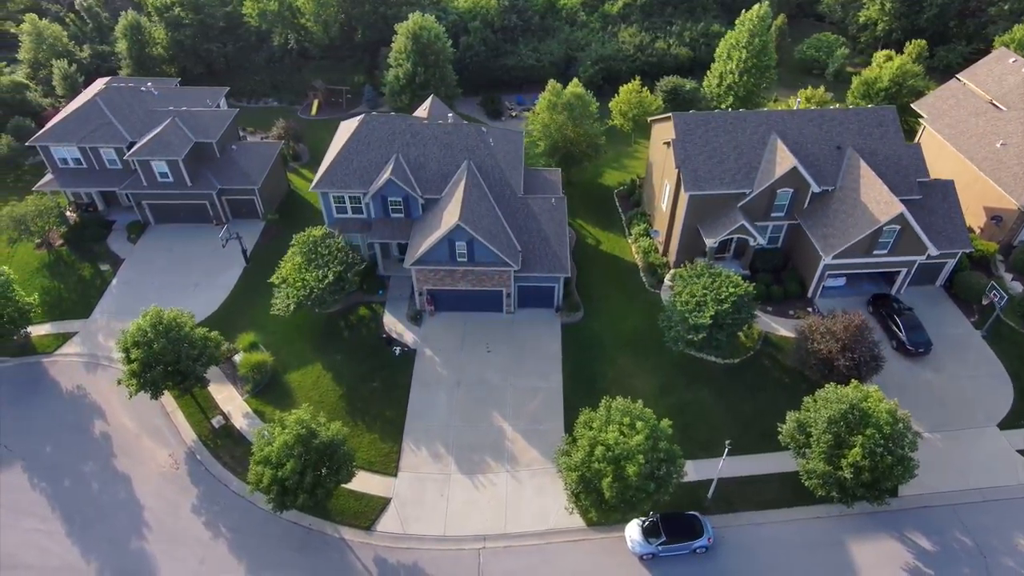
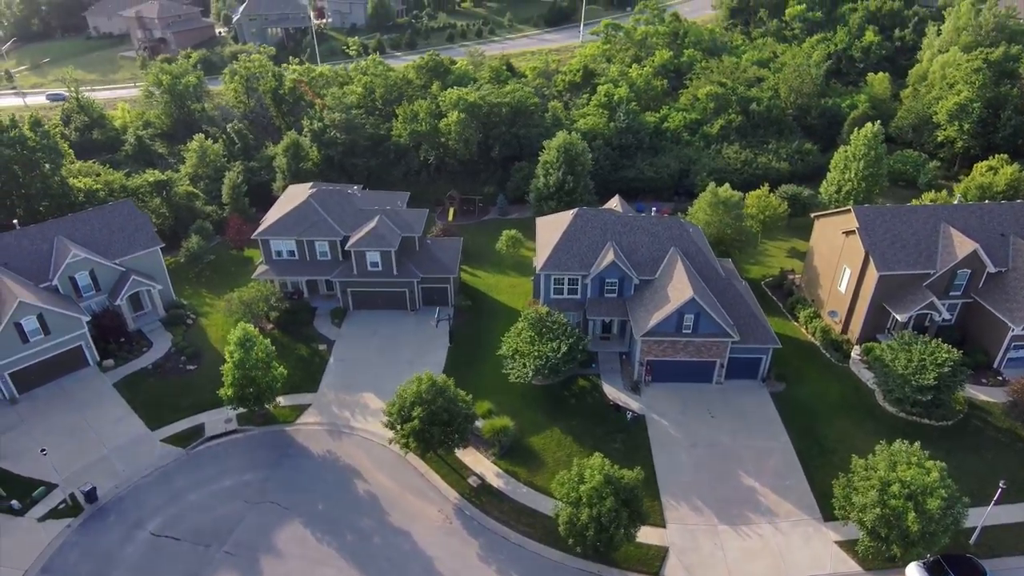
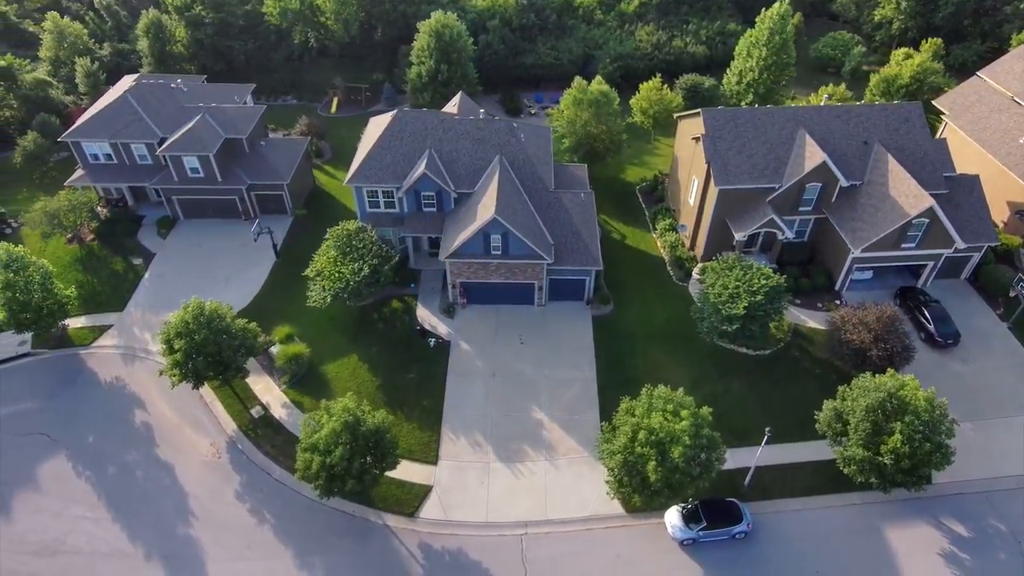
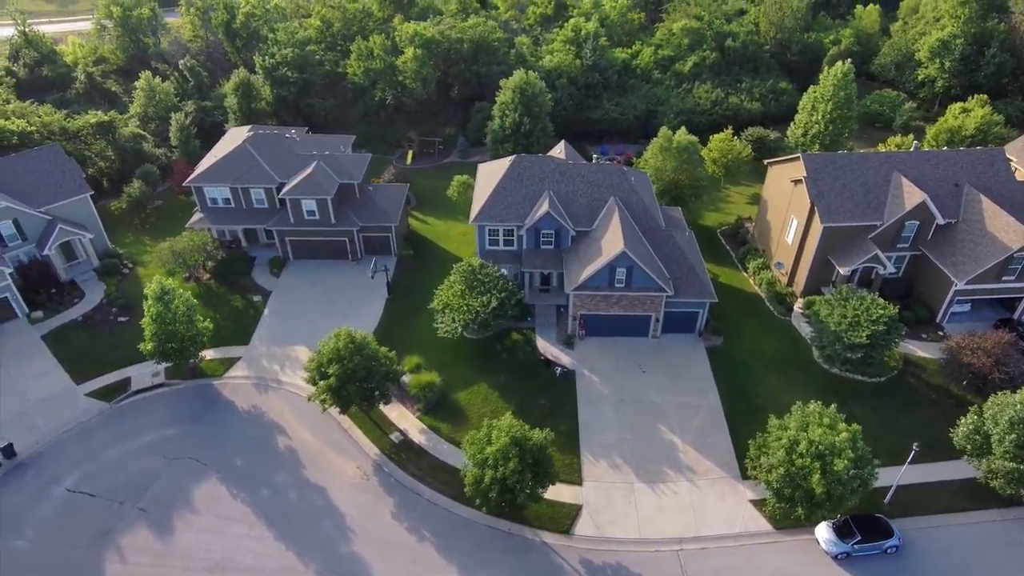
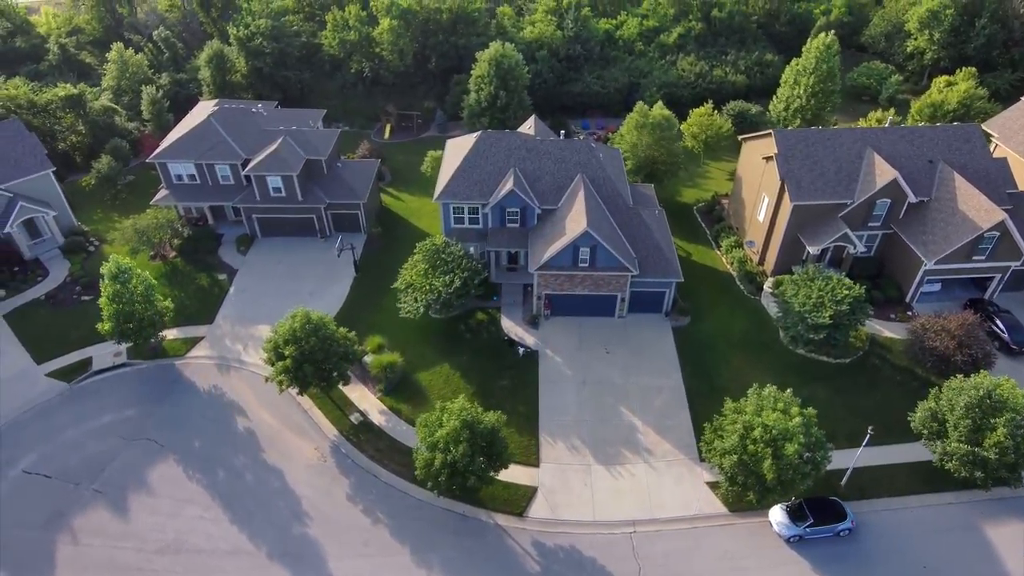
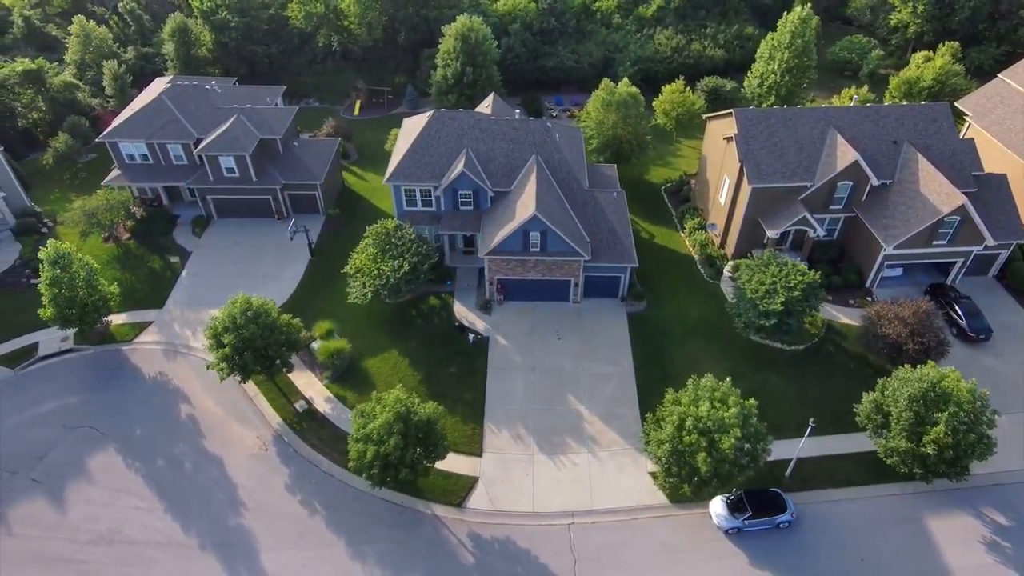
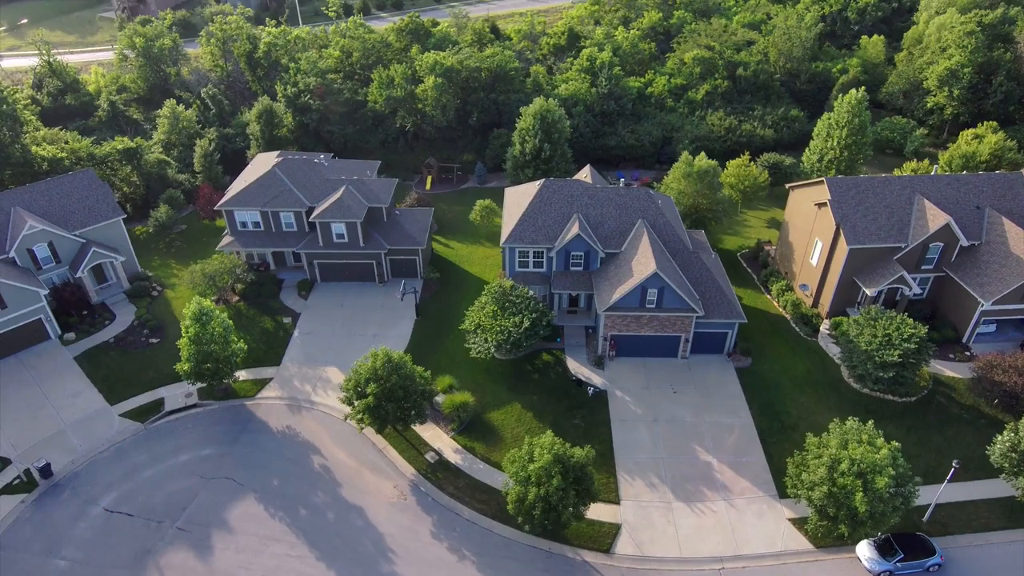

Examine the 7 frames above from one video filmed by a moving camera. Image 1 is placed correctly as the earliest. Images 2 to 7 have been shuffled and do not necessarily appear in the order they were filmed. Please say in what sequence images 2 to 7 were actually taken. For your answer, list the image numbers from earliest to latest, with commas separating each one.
3, 6, 5, 4, 7, 2
